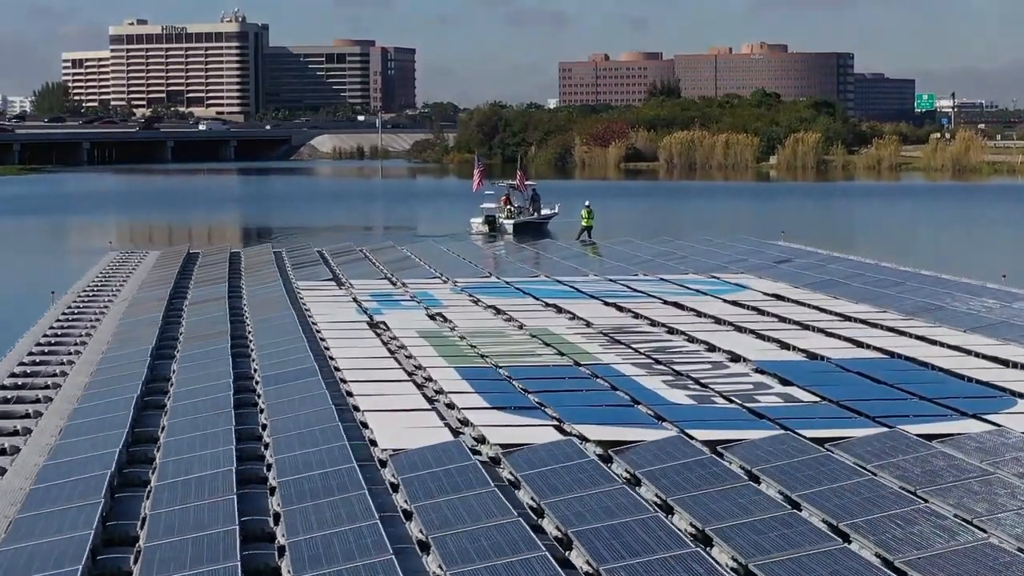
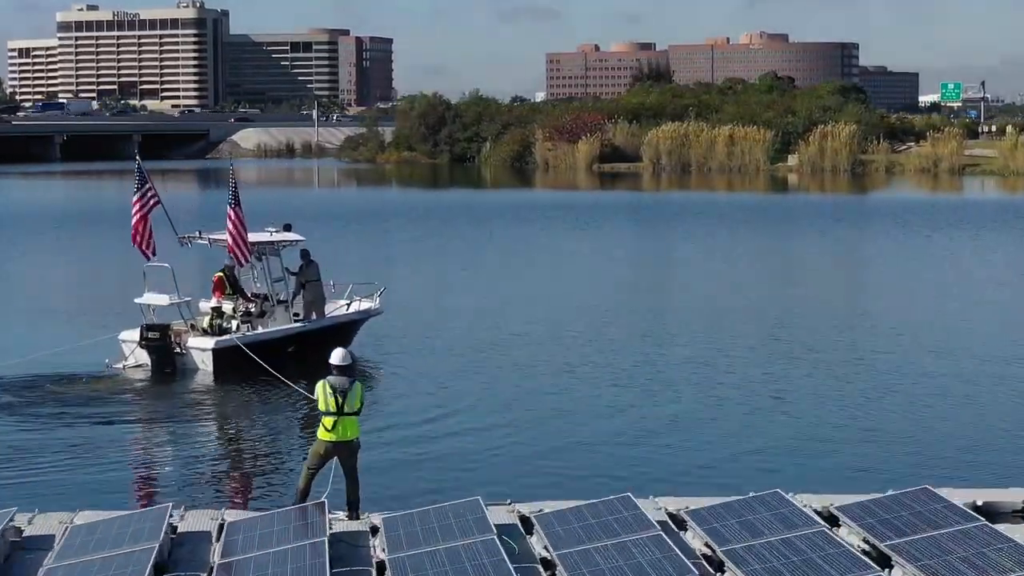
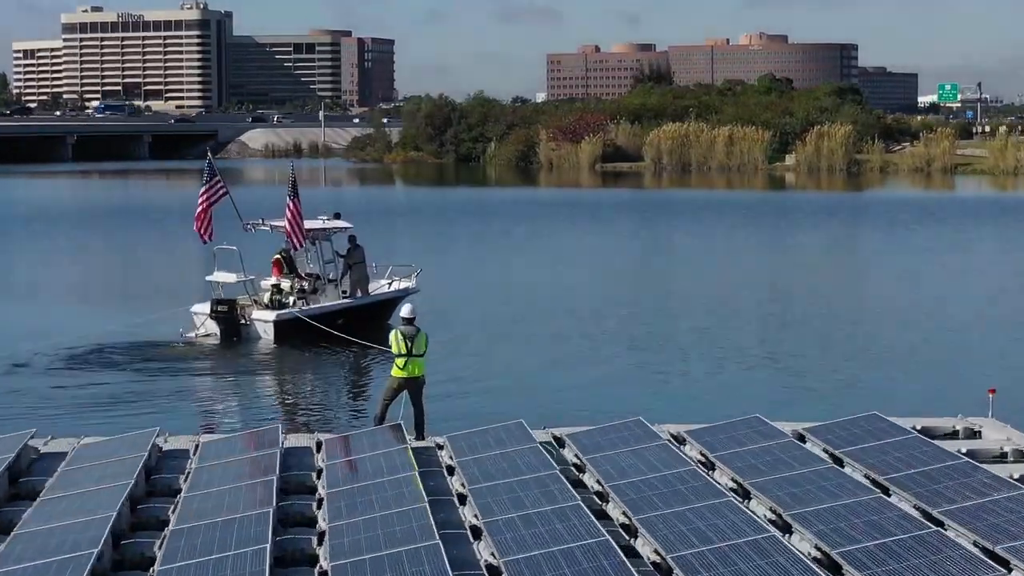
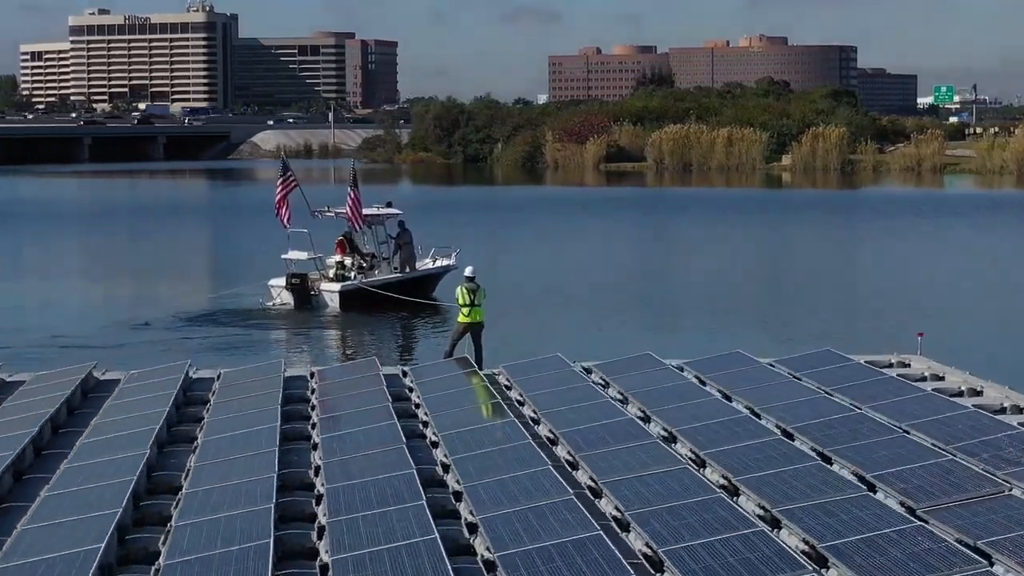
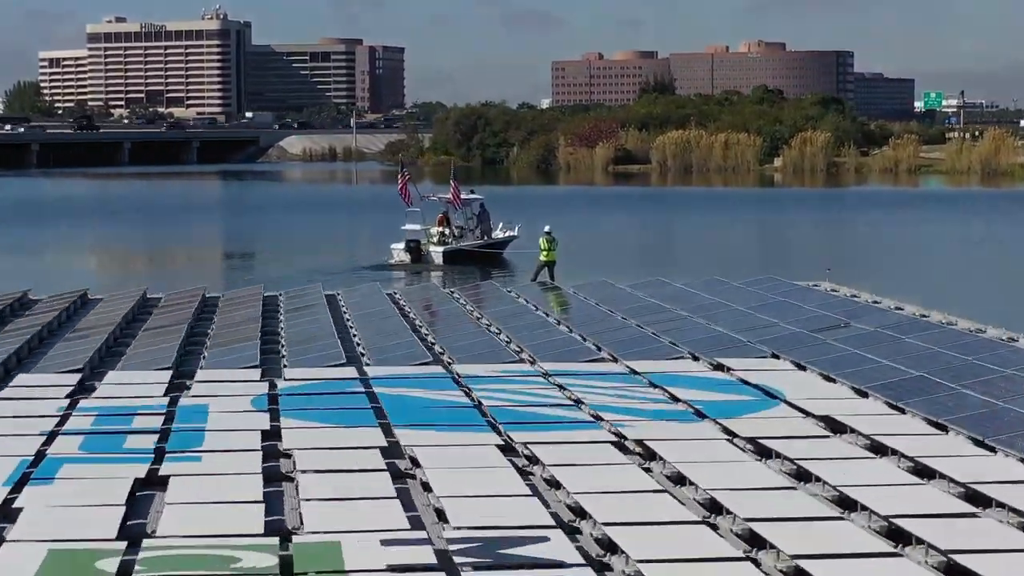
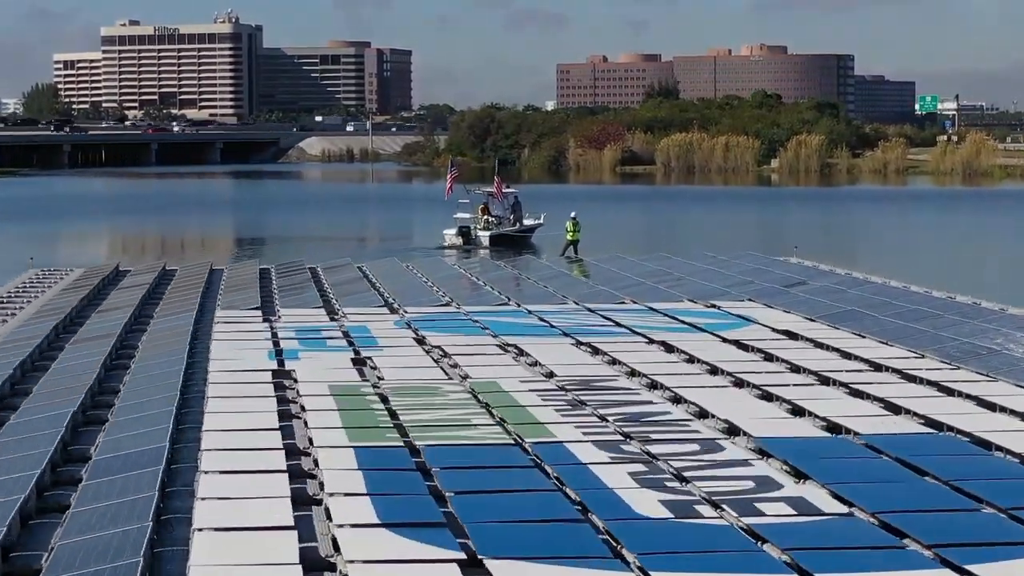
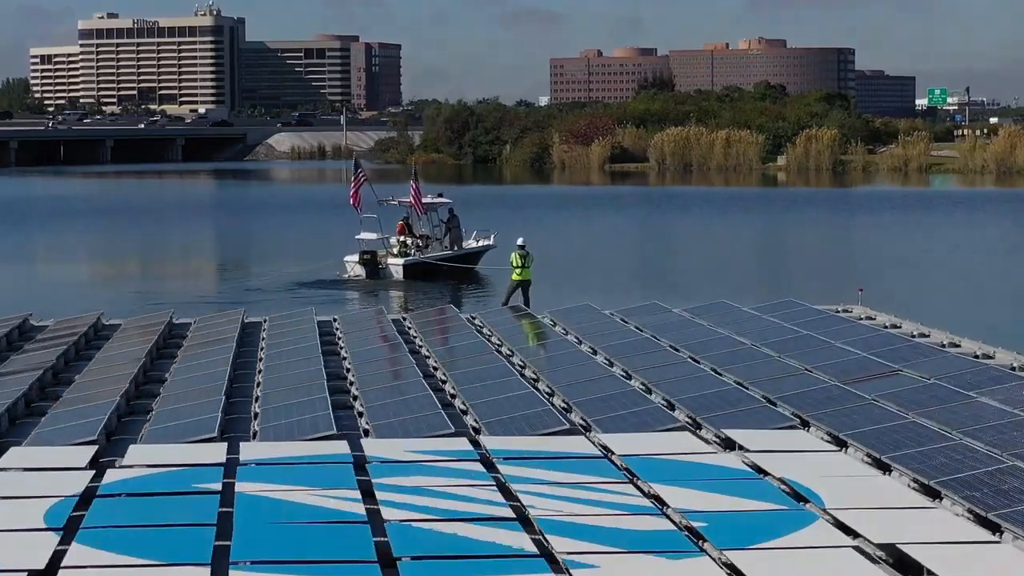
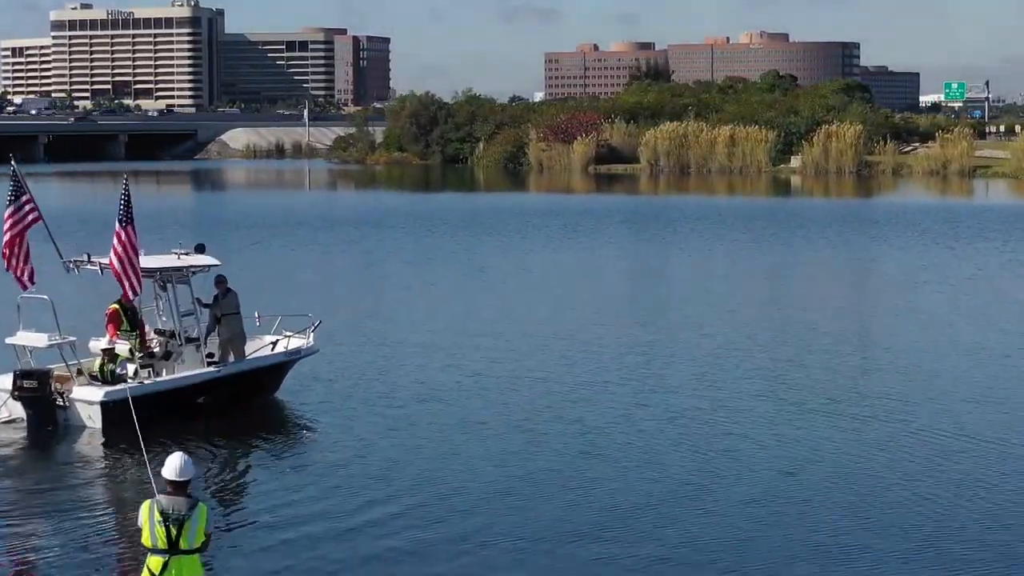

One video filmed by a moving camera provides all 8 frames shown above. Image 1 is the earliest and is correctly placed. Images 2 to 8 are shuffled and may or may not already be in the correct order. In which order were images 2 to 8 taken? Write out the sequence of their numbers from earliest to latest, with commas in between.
6, 5, 7, 4, 3, 2, 8
